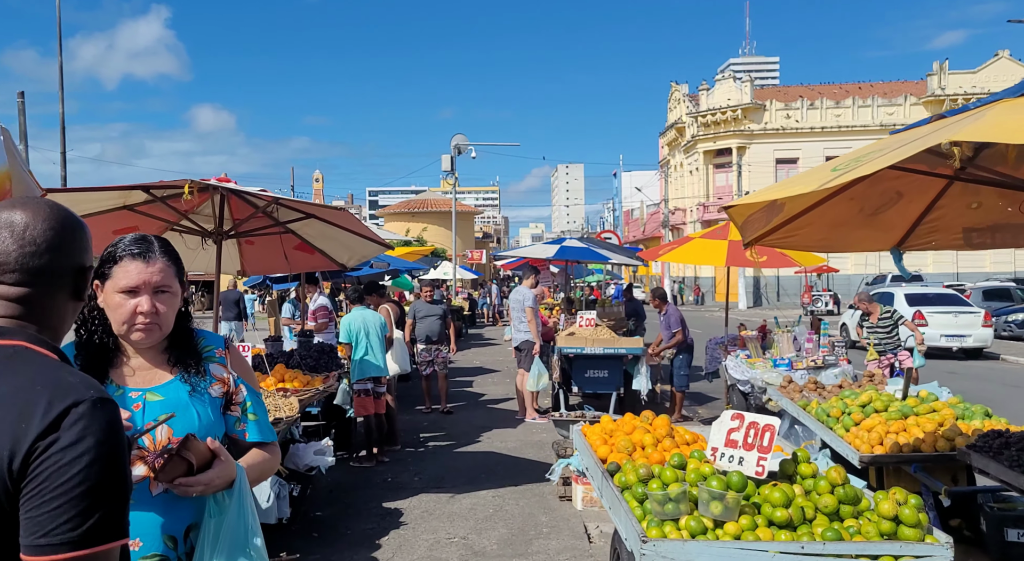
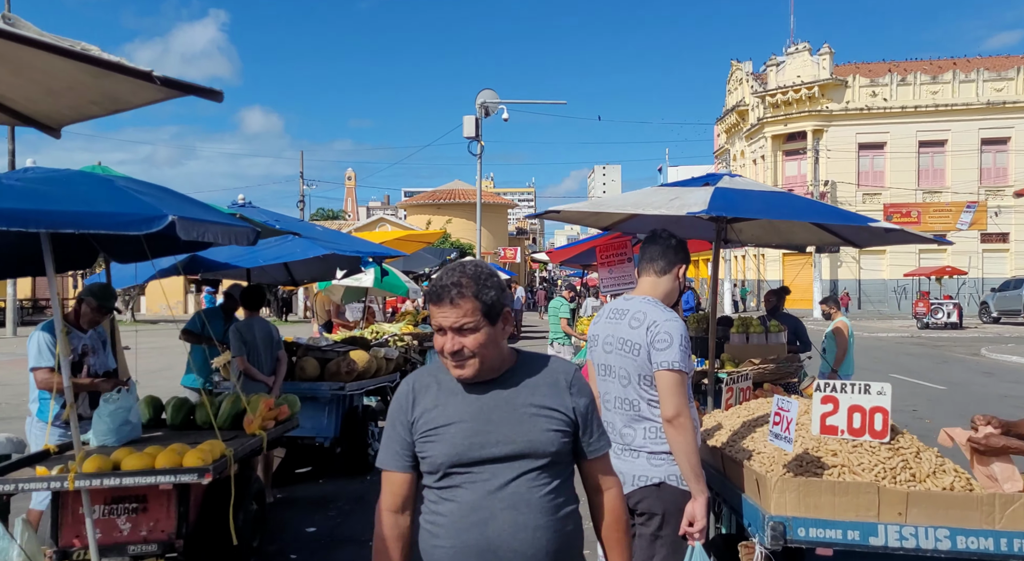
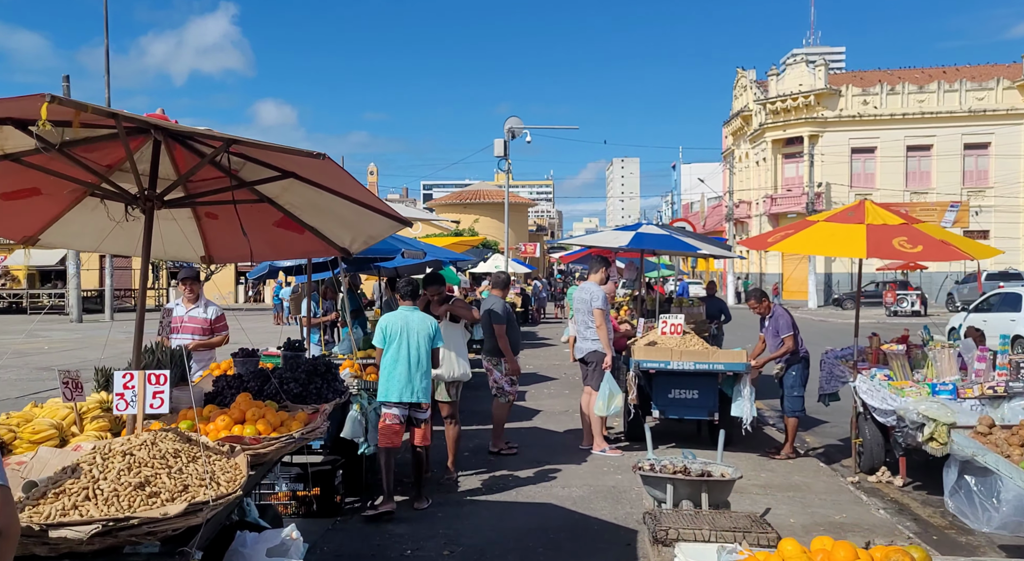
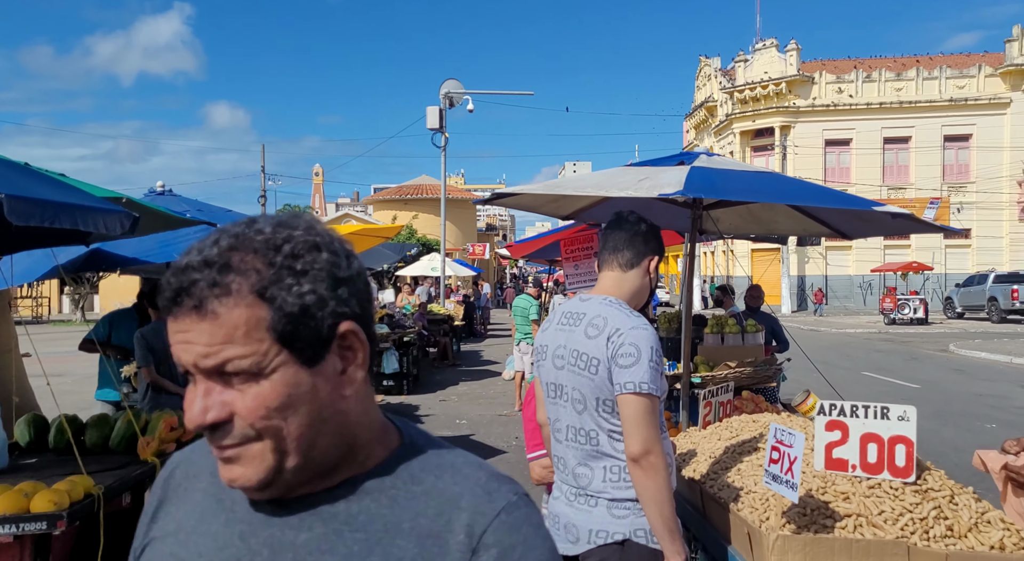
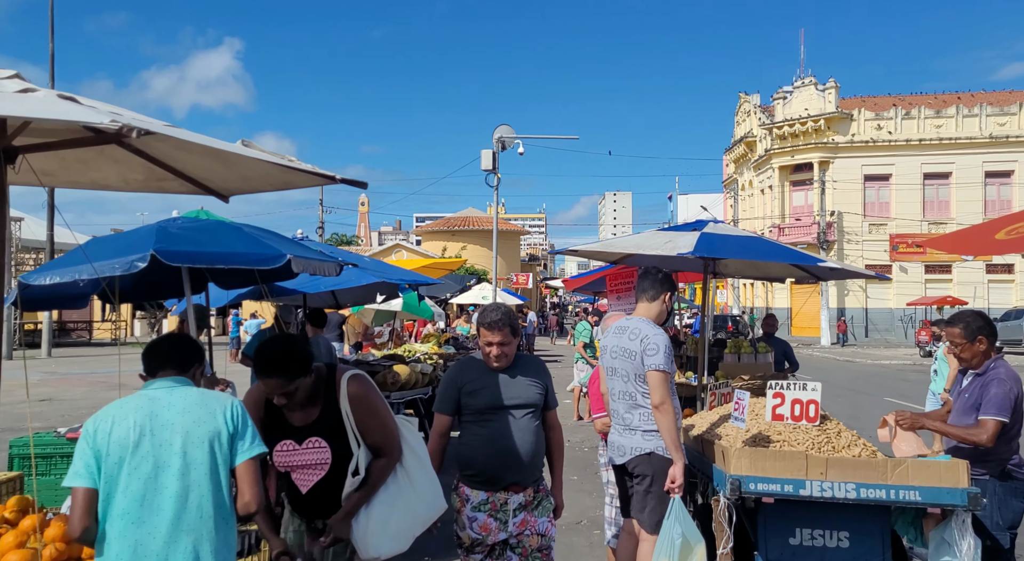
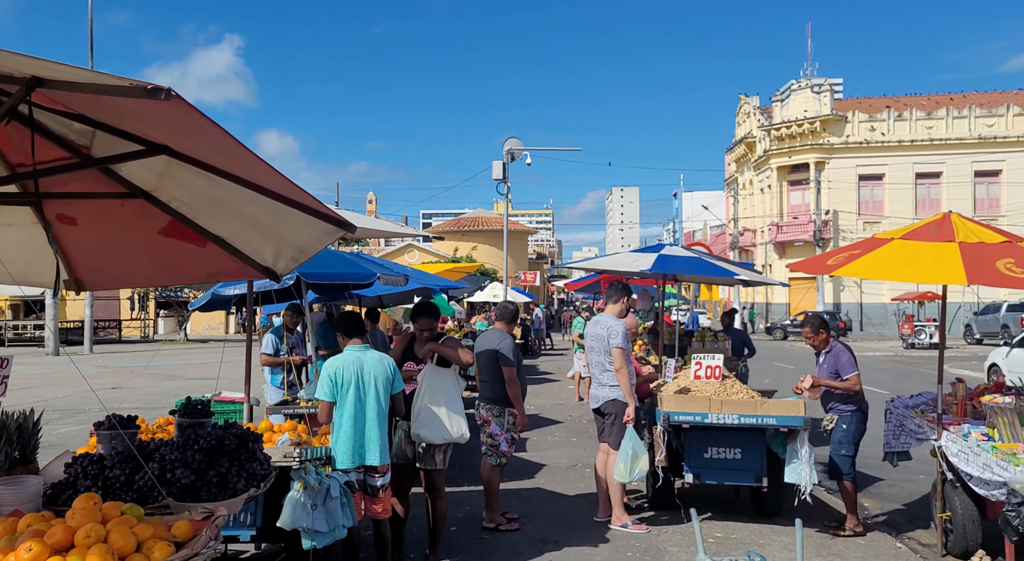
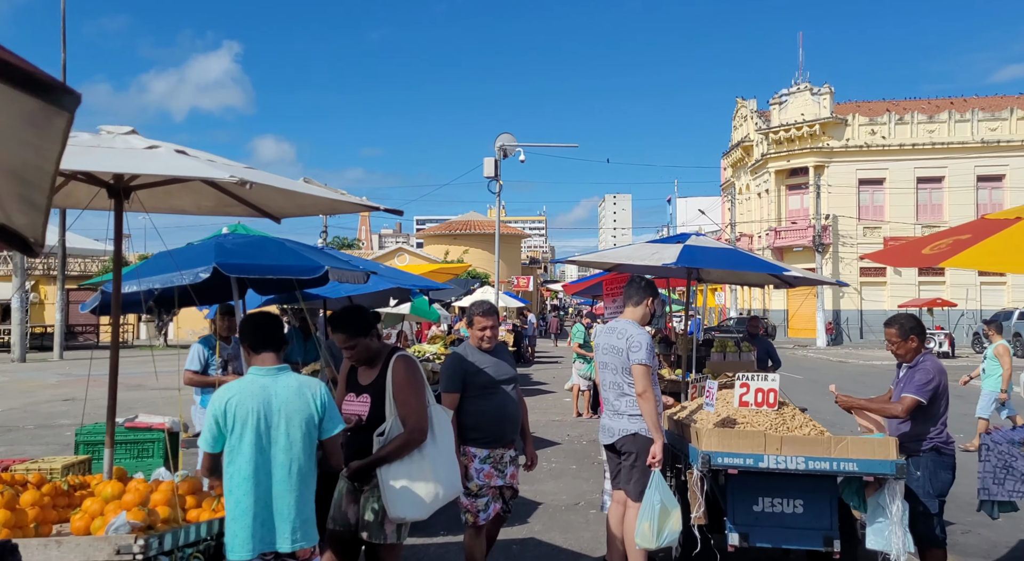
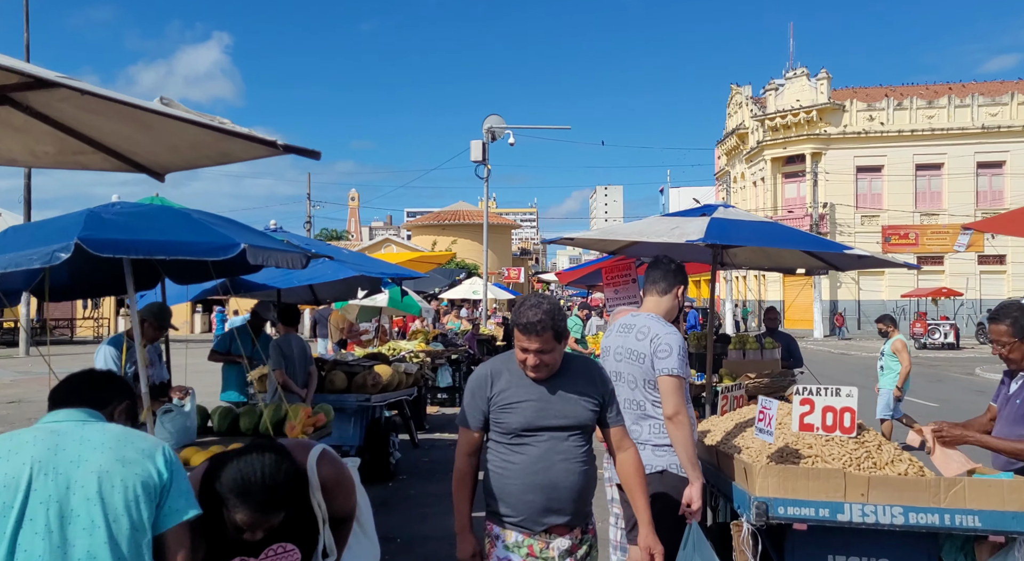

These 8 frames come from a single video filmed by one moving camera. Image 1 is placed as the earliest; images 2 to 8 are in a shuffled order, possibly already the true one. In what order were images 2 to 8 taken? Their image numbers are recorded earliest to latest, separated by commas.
3, 6, 7, 5, 8, 2, 4
